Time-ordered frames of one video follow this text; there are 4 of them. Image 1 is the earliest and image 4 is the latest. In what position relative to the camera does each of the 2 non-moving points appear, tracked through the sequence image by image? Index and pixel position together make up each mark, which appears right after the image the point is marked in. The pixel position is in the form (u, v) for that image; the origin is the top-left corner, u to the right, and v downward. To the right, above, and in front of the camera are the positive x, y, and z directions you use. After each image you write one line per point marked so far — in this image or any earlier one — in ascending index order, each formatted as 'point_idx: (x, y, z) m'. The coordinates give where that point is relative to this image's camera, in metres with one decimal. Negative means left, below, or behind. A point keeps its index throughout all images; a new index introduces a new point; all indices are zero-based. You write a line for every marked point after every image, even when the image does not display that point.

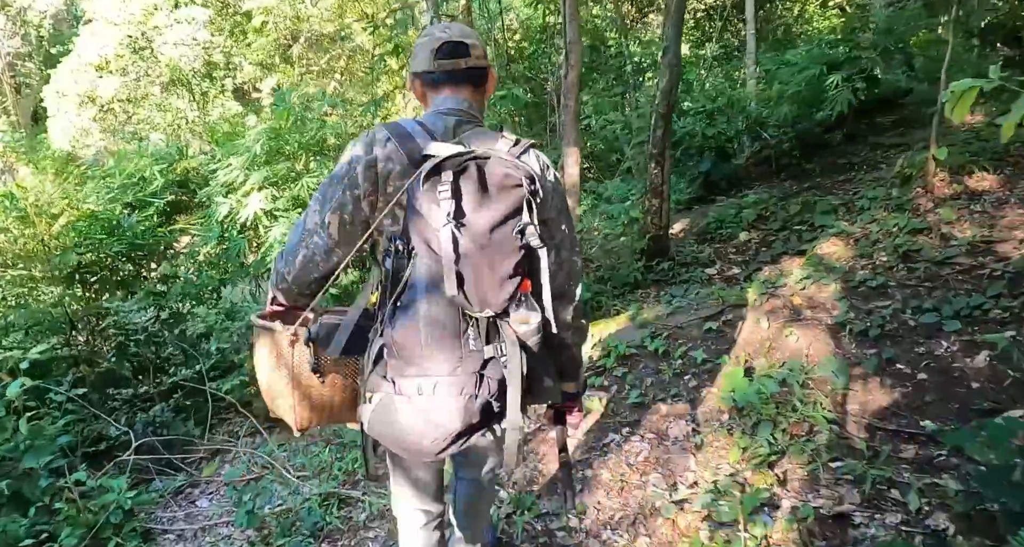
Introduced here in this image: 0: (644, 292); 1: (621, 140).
0: (+0.8, -0.1, +4.7) m
1: (+0.9, +1.1, +6.8) m
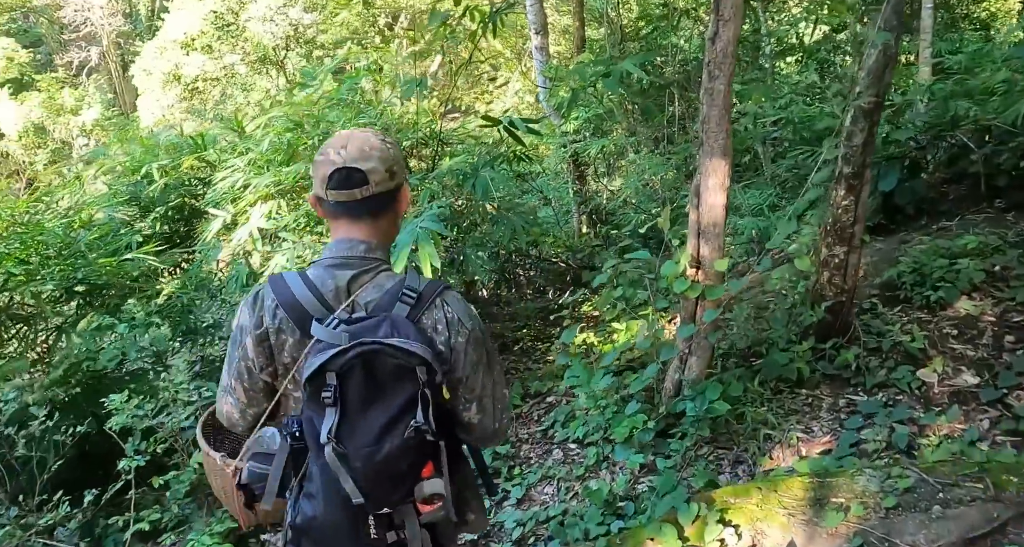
0: (+1.1, -0.5, +3.0) m
1: (+1.5, +0.8, +5.0) m
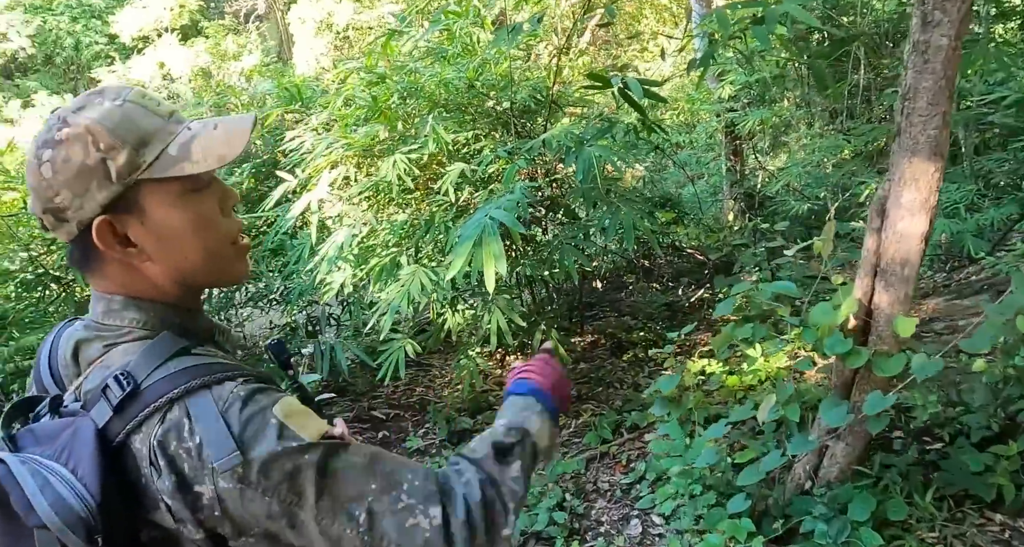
0: (+1.2, -0.6, +2.0) m
1: (+2.1, +0.7, +3.8) m
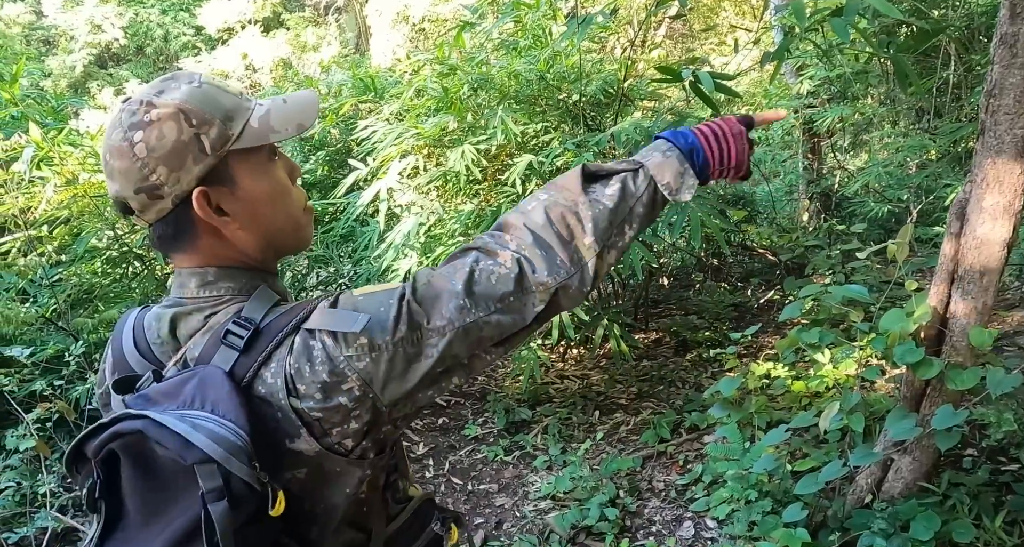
0: (+1.3, -0.7, +1.9) m
1: (+2.4, +0.6, +3.6) m
